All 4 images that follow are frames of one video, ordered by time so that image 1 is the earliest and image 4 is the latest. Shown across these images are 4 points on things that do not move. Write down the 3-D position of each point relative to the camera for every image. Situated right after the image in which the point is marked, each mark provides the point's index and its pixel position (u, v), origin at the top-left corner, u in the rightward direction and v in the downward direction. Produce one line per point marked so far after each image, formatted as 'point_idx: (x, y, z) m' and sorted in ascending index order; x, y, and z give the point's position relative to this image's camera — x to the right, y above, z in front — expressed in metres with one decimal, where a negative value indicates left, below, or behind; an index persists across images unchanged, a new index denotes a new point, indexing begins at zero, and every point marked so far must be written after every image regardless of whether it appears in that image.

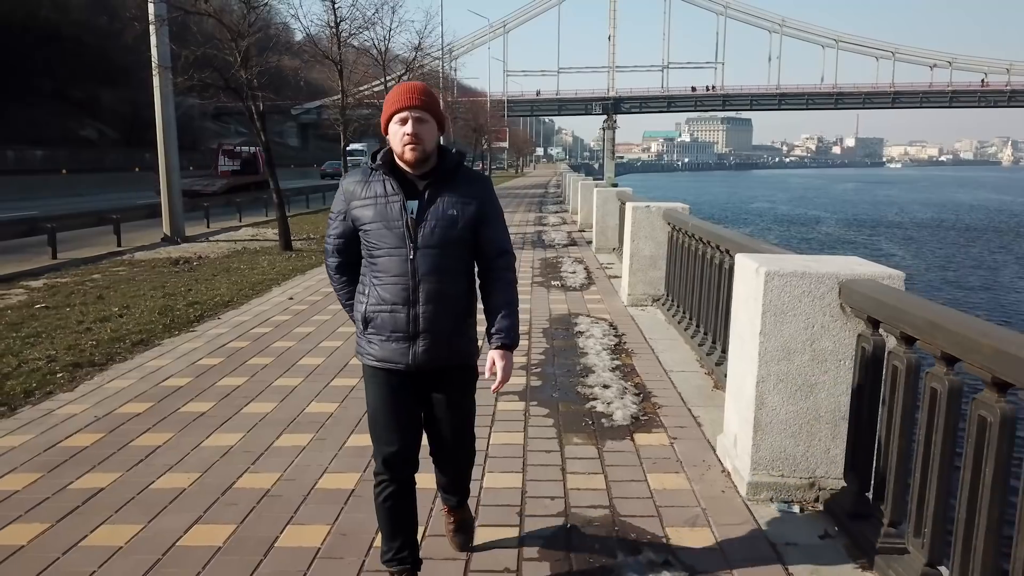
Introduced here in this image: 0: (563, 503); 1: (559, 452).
0: (+0.5, -2.0, +3.2) m
1: (+0.5, -1.8, +3.7) m
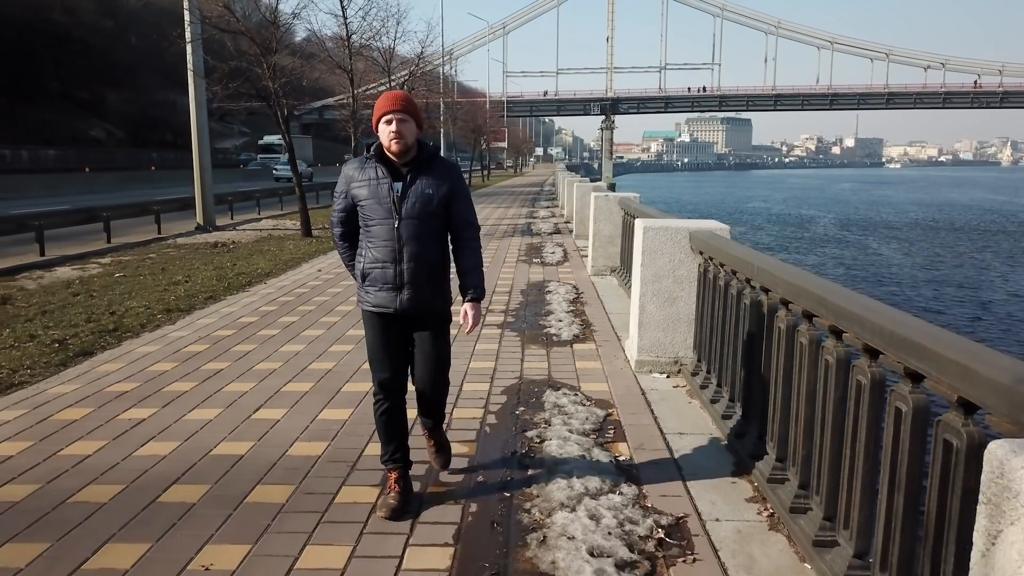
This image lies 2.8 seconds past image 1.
0: (+0.1, -1.3, +4.9) m
1: (+0.2, -1.1, +5.5) m
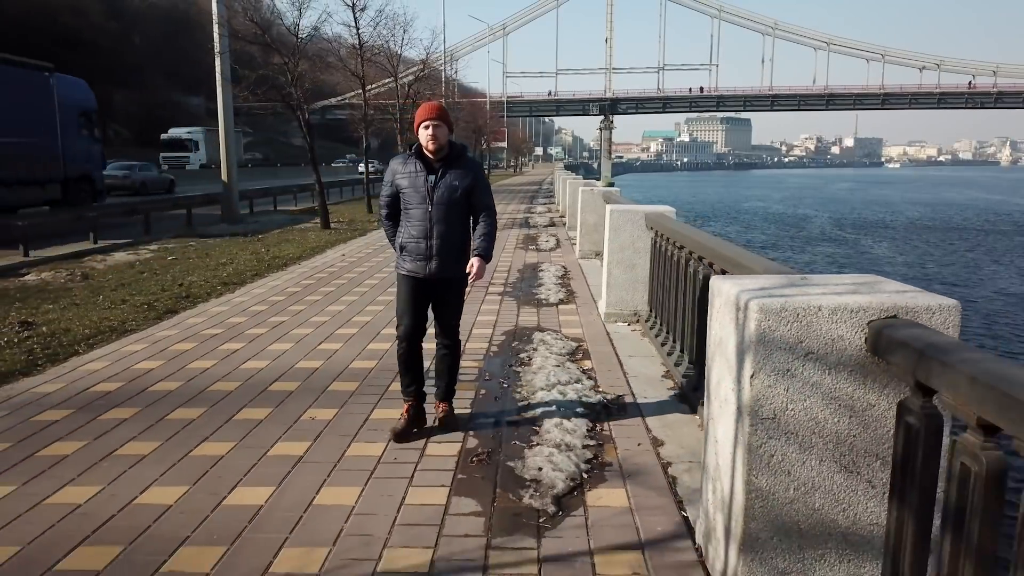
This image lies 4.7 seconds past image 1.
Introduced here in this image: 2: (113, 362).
0: (+0.1, -0.7, +6.4) m
1: (+0.1, -0.5, +6.9) m
2: (-6.2, -1.2, +5.1) m
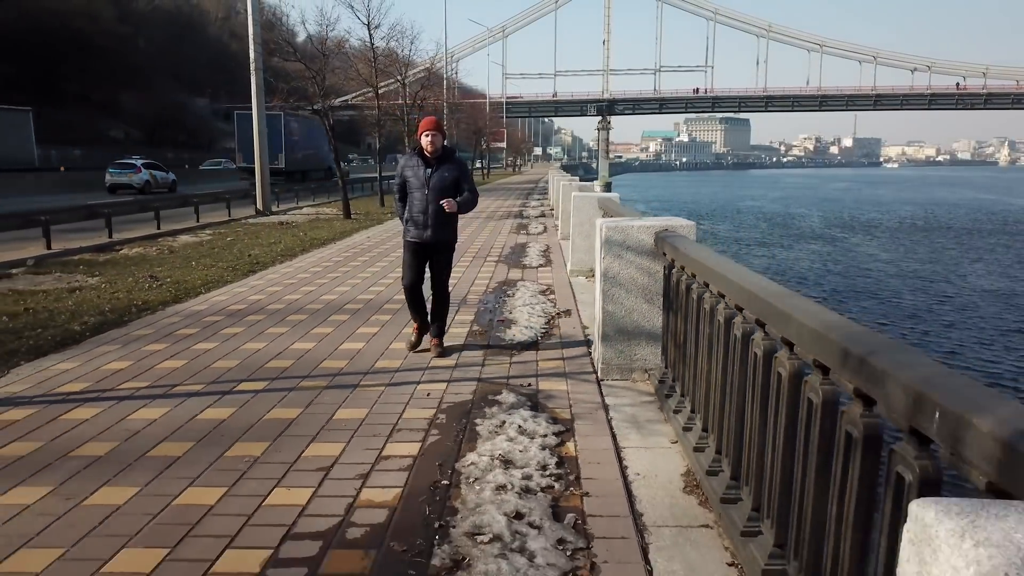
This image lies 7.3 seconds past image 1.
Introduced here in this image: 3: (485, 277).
0: (-0.2, +0.3, +8.8) m
1: (-0.1, +0.5, +9.4) m
2: (-6.5, -0.2, +7.6) m
3: (-0.7, +0.3, +9.0) m
